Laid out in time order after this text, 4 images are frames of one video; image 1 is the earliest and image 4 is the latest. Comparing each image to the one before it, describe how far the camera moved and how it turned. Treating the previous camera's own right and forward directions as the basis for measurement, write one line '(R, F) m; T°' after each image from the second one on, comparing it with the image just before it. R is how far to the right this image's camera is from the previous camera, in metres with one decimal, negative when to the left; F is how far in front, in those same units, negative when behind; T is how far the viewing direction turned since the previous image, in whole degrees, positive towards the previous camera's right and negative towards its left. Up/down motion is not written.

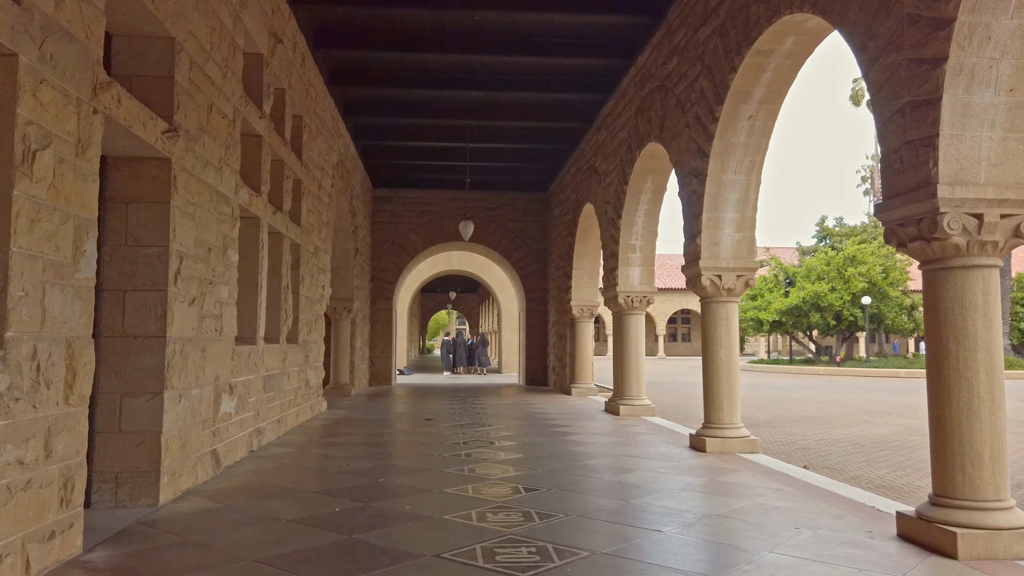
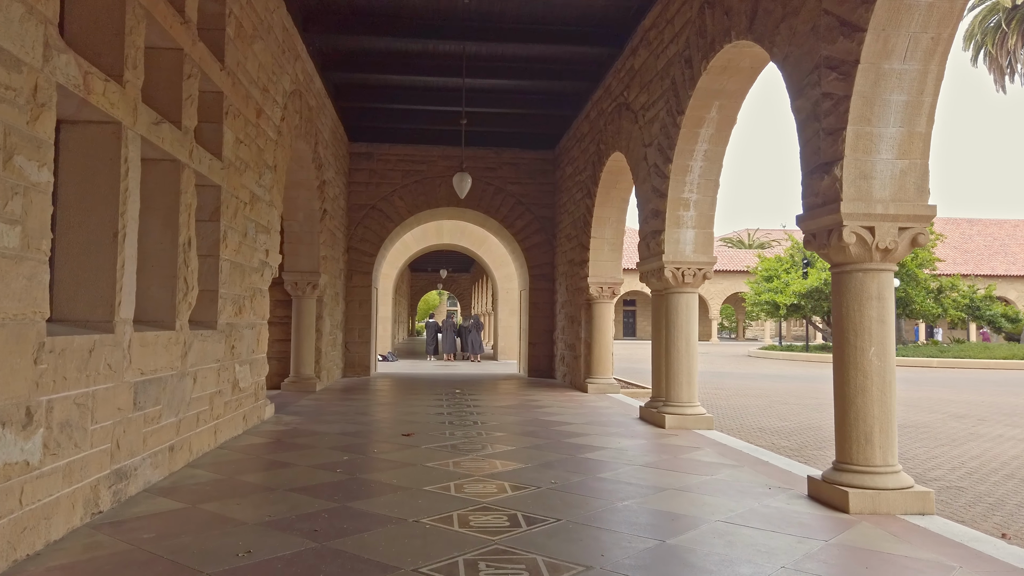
(-0.2, +2.2) m; +1°
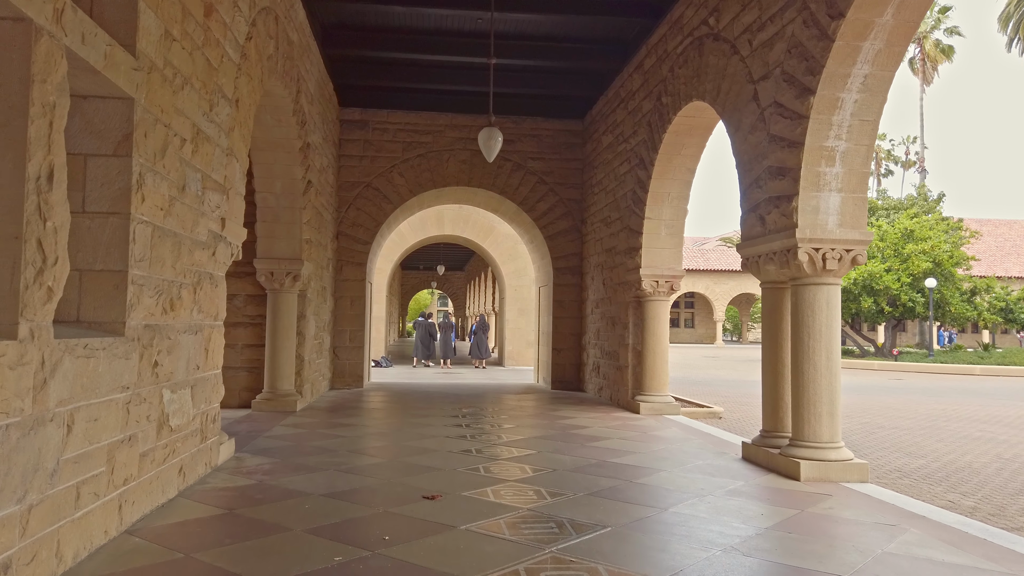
(-0.5, +1.9) m; +1°
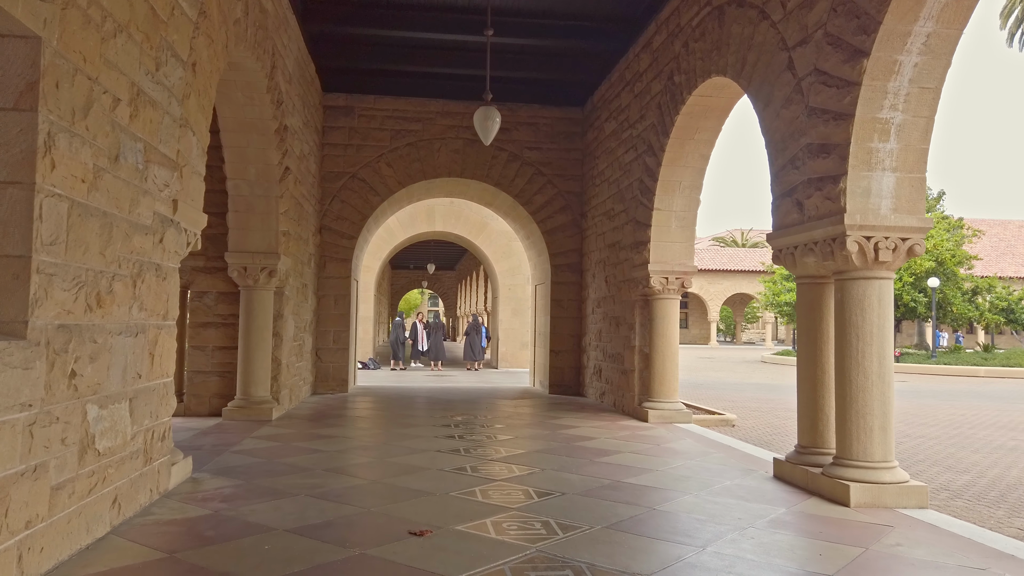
(-0.1, +0.6) m; +1°
